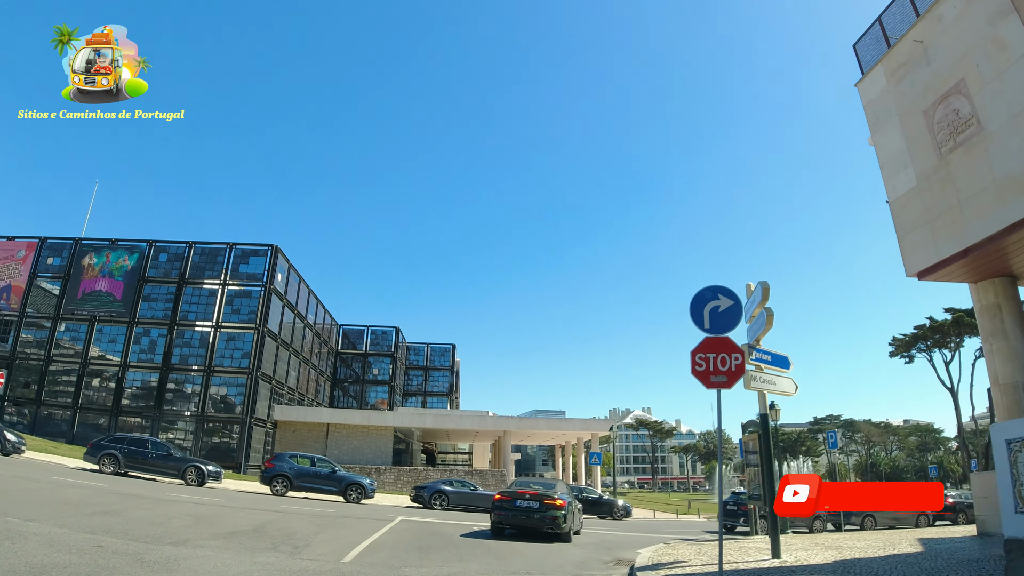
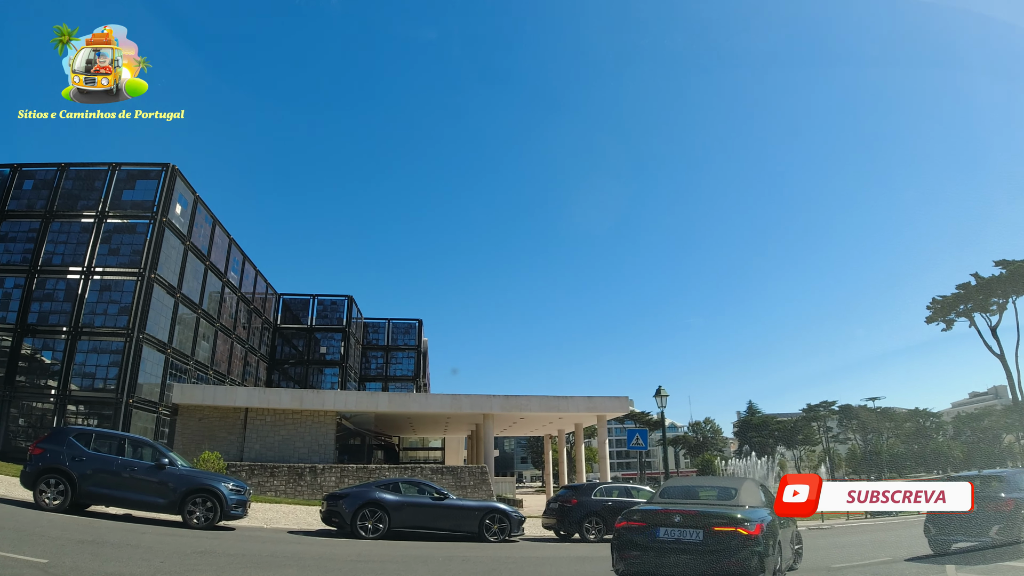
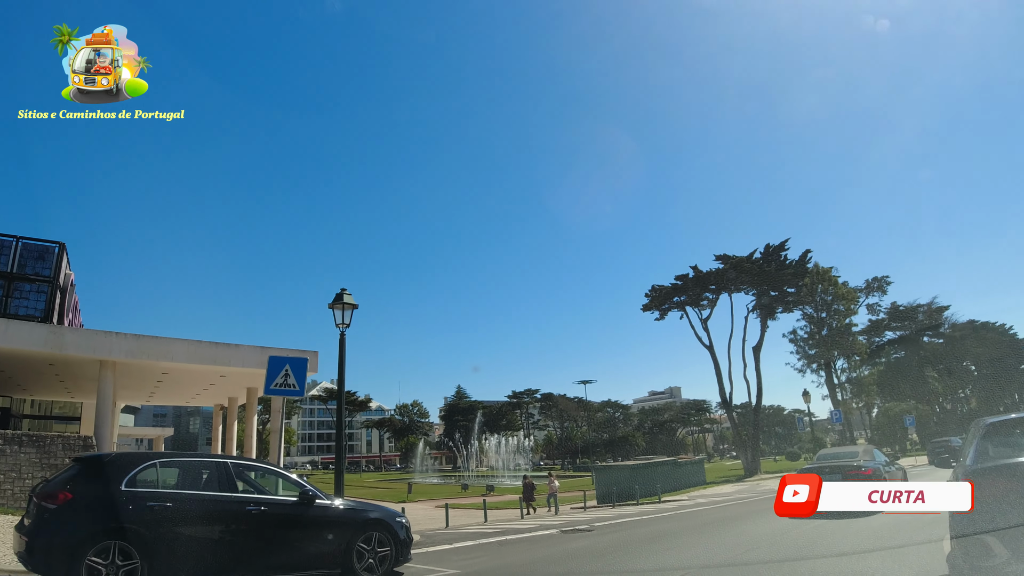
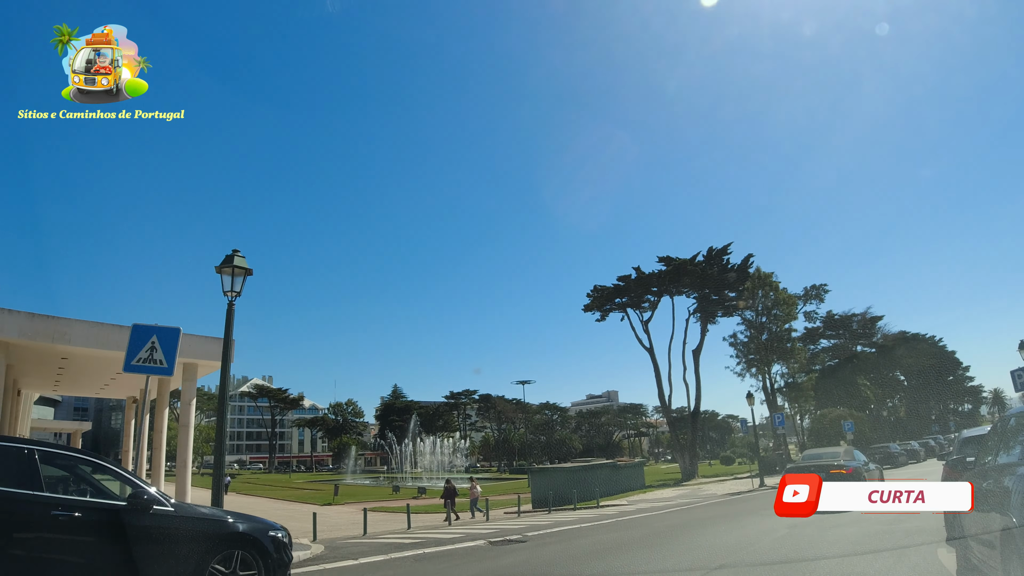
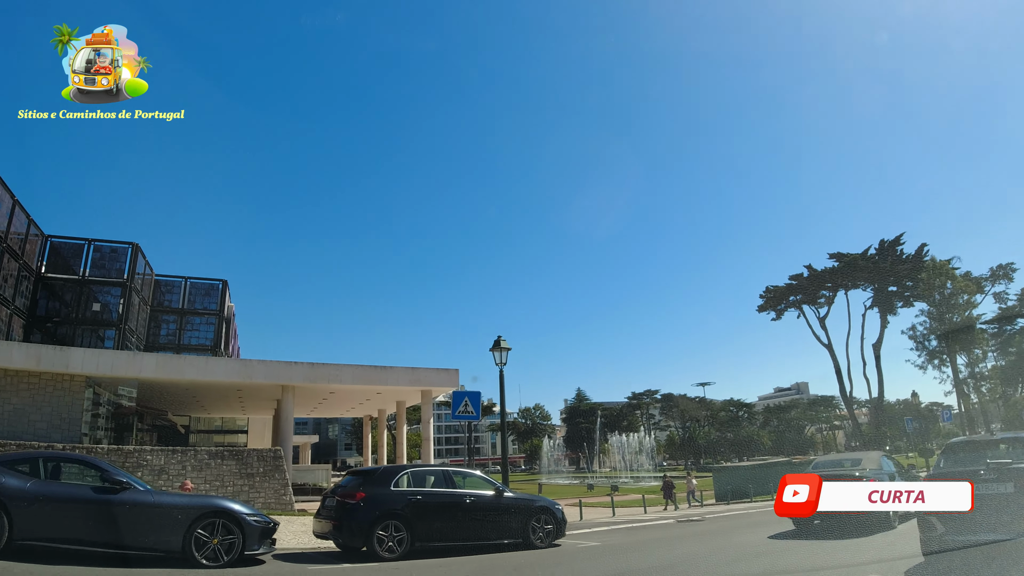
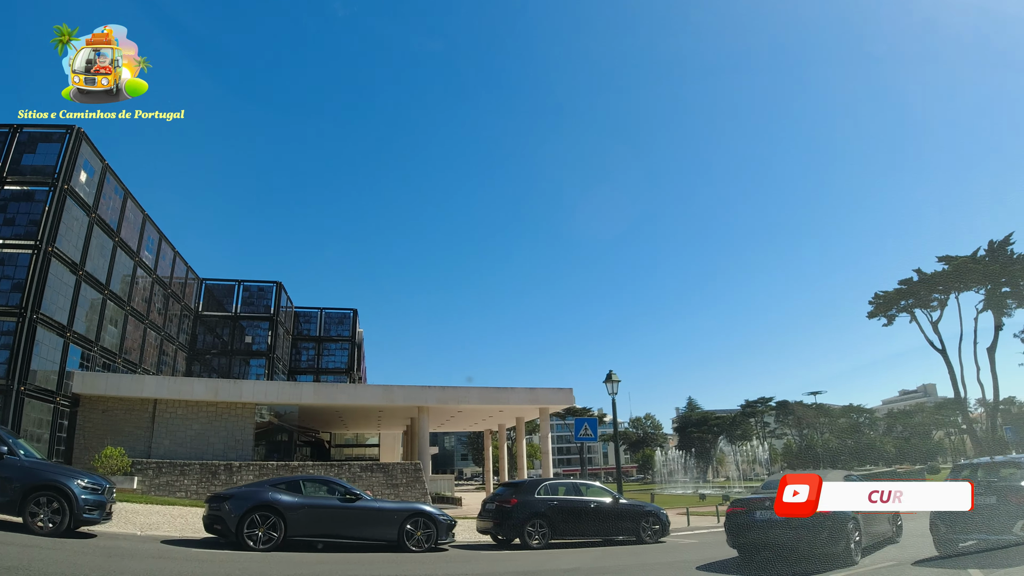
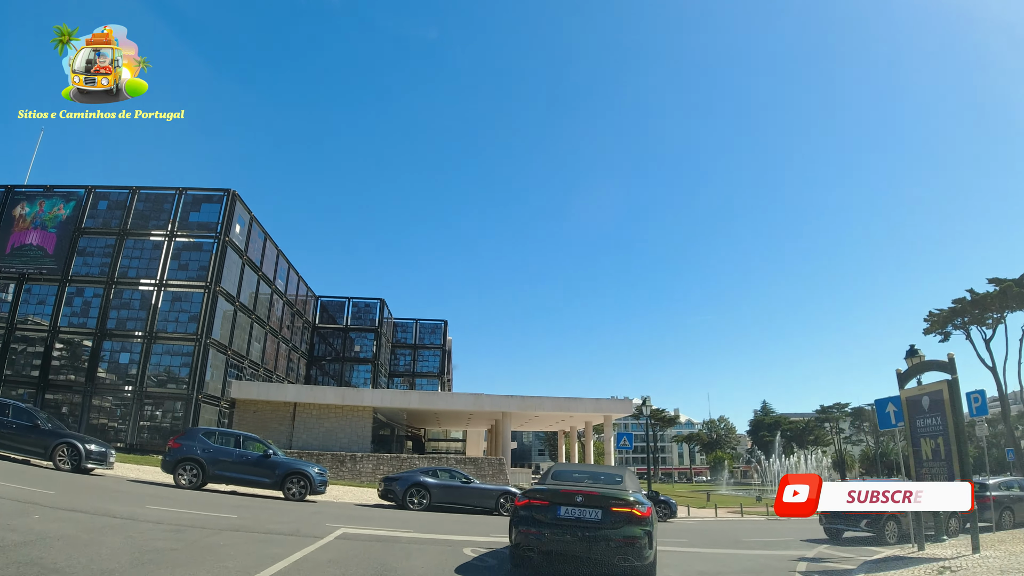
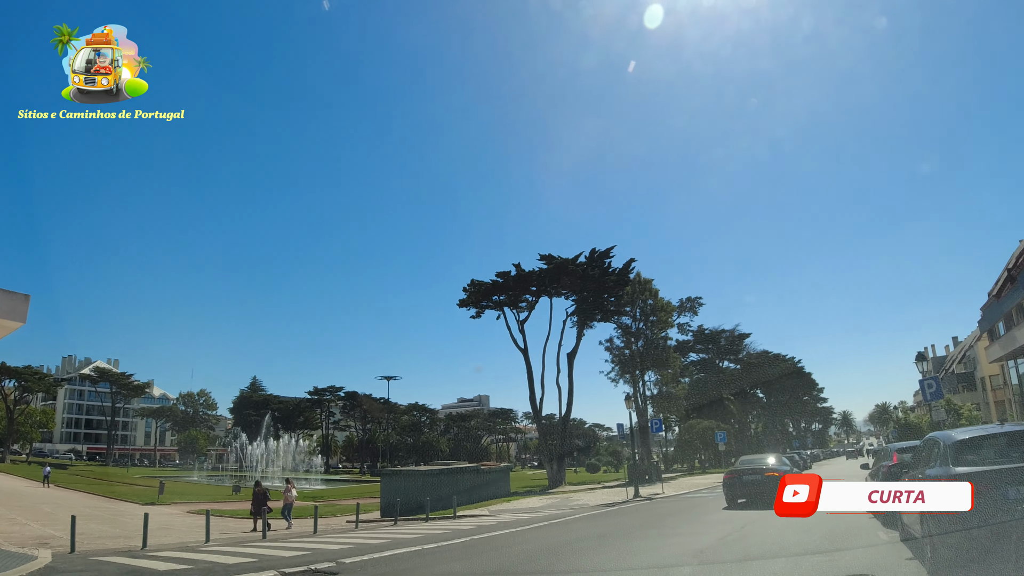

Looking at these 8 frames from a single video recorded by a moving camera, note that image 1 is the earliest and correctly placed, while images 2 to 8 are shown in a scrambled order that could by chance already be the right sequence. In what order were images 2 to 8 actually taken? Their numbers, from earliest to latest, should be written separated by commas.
7, 2, 6, 5, 3, 4, 8
